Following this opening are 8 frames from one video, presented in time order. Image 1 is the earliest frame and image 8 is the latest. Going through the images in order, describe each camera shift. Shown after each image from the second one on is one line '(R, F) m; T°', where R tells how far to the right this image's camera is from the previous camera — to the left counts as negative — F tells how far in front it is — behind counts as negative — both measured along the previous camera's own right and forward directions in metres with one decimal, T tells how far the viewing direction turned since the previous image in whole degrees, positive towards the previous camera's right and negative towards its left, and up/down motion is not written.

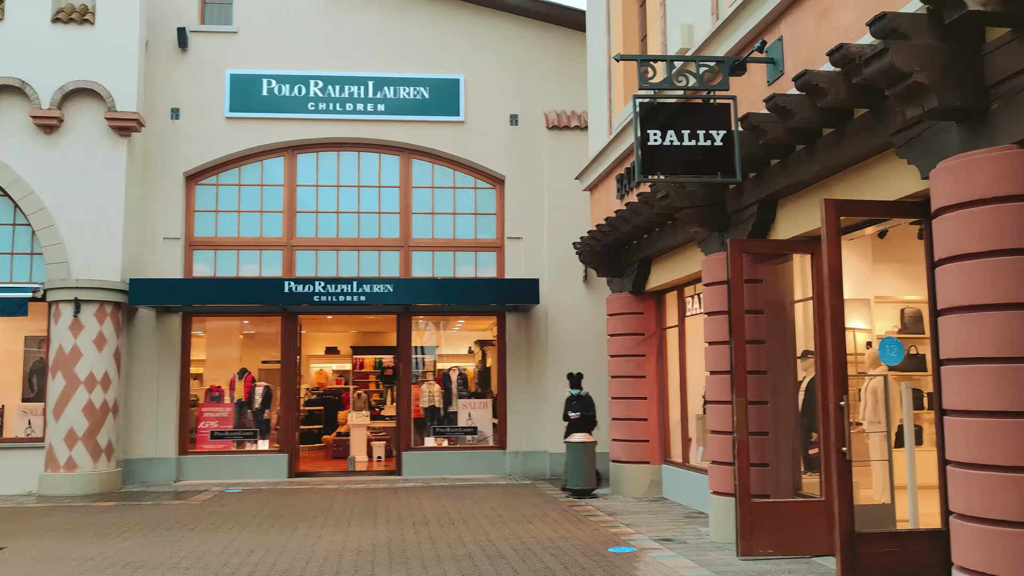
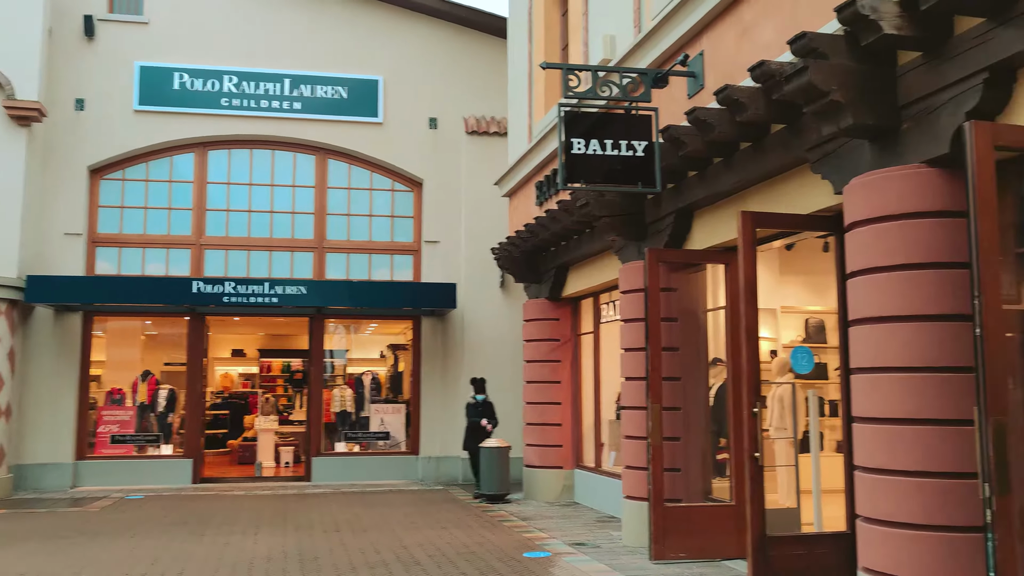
(-0.1, 0.0) m; +5°
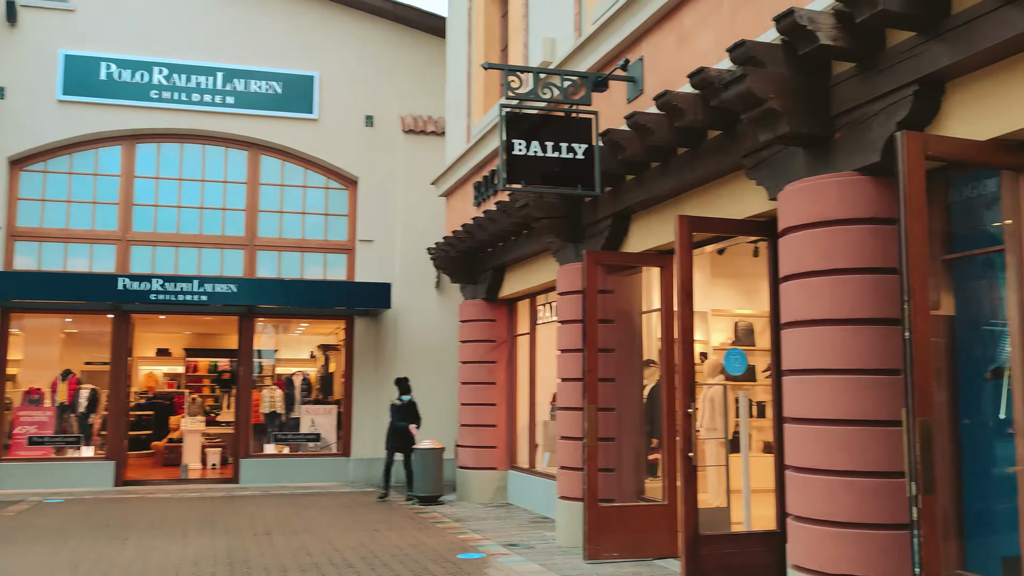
(-0.1, 0.0) m; +4°
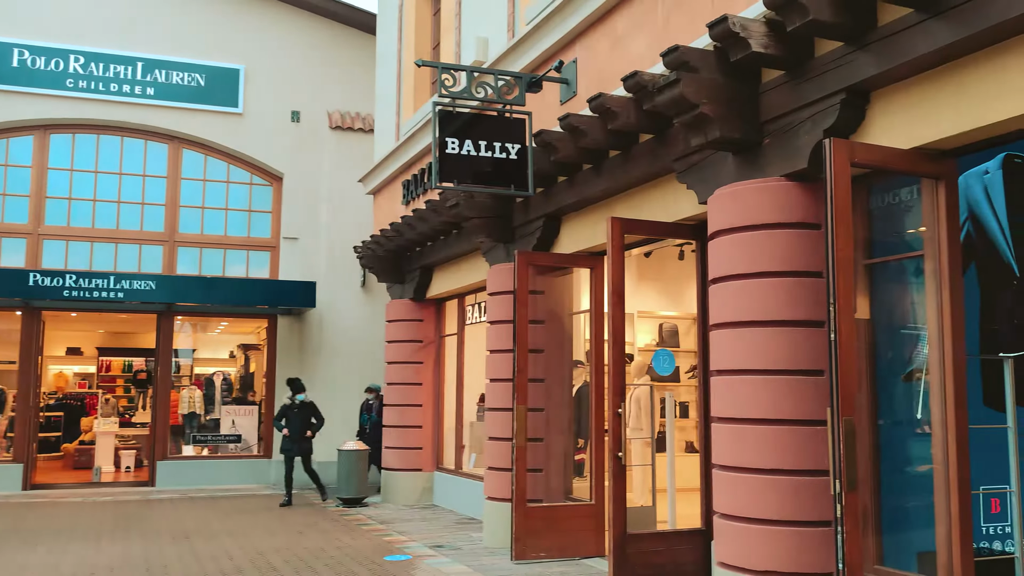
(-0.1, 0.0) m; +5°
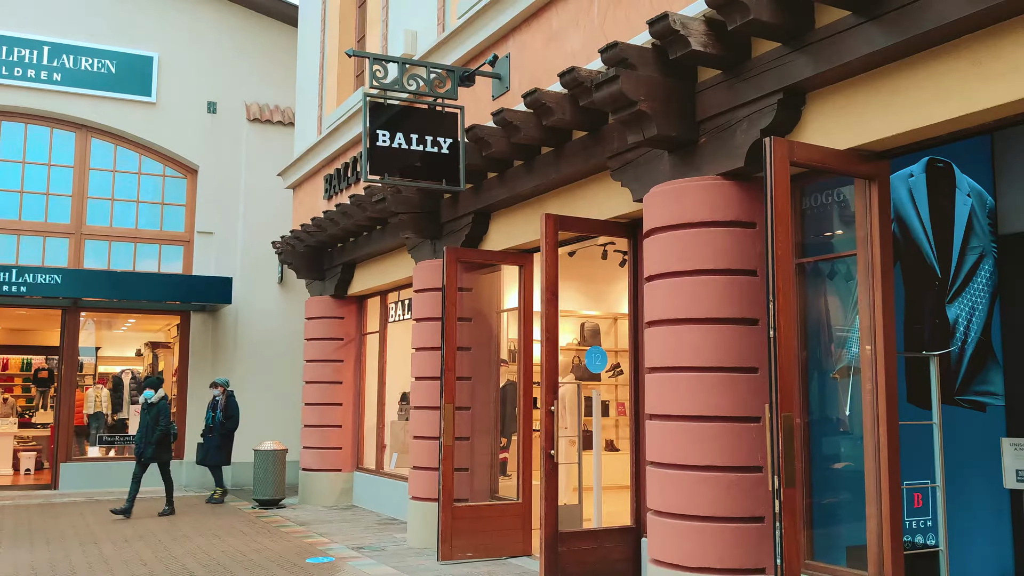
(-0.1, +0.1) m; +5°
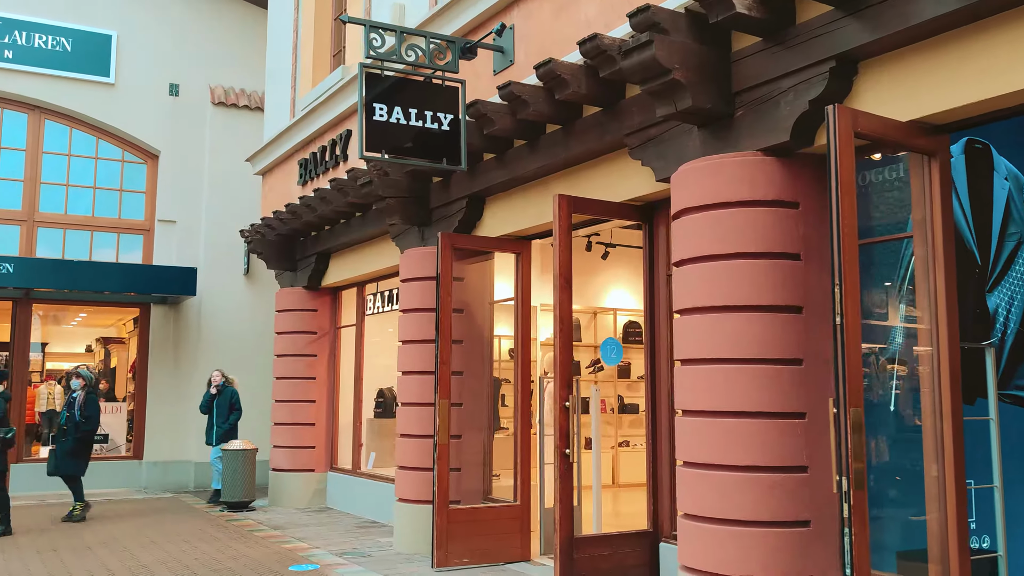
(-0.4, +0.5) m; +3°
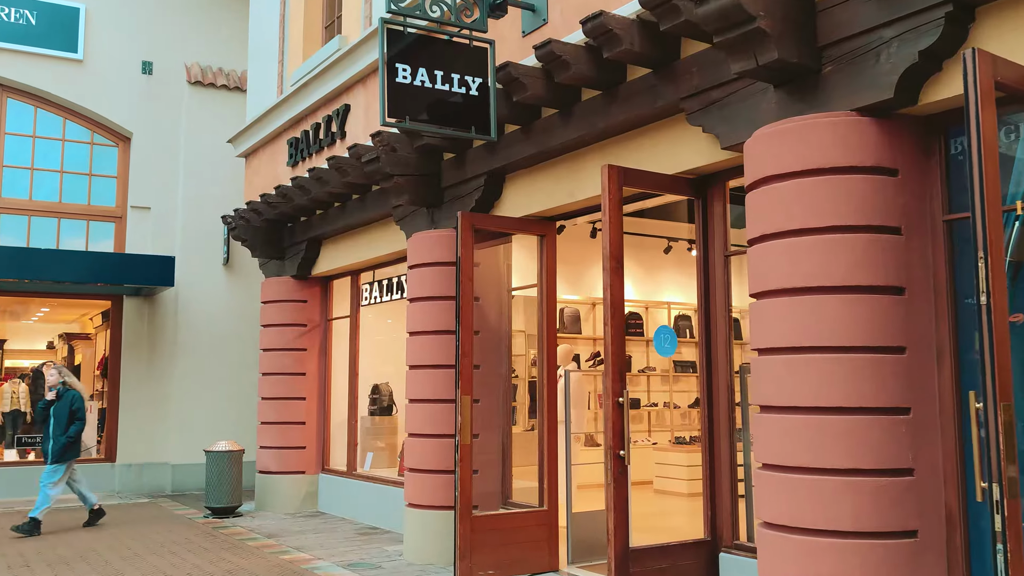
(-0.5, +0.7) m; +2°
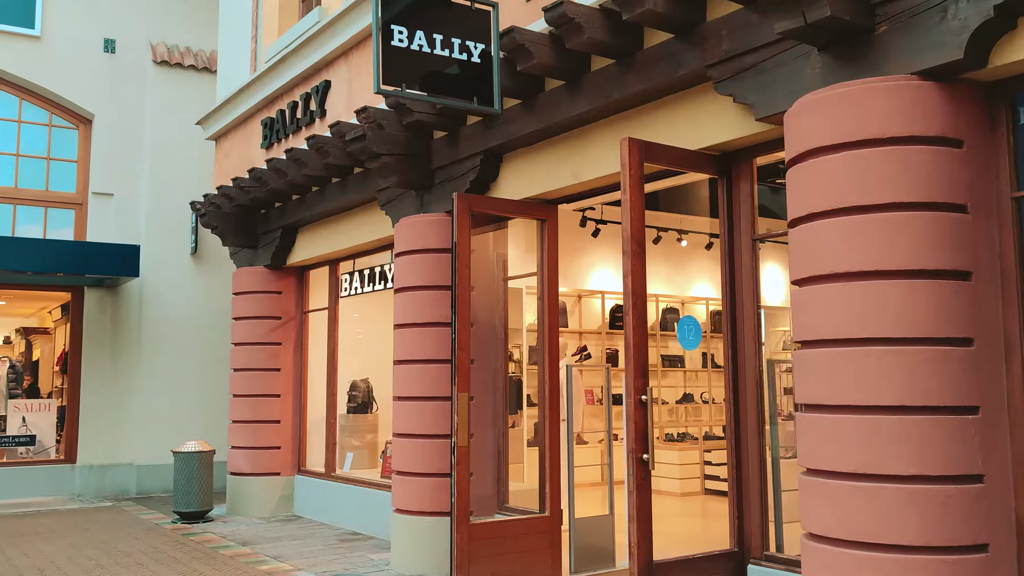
(-0.2, +0.6) m; +2°
